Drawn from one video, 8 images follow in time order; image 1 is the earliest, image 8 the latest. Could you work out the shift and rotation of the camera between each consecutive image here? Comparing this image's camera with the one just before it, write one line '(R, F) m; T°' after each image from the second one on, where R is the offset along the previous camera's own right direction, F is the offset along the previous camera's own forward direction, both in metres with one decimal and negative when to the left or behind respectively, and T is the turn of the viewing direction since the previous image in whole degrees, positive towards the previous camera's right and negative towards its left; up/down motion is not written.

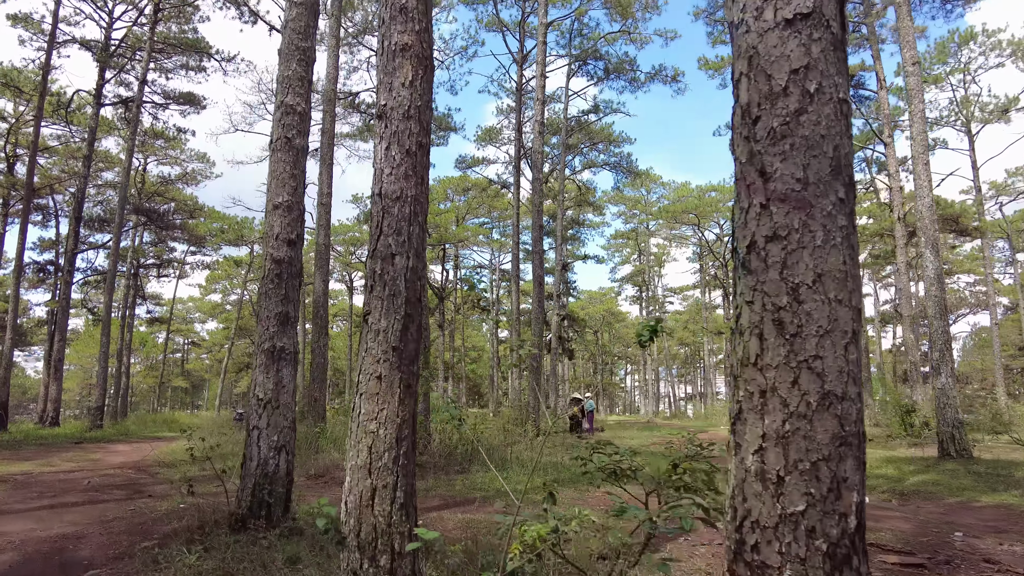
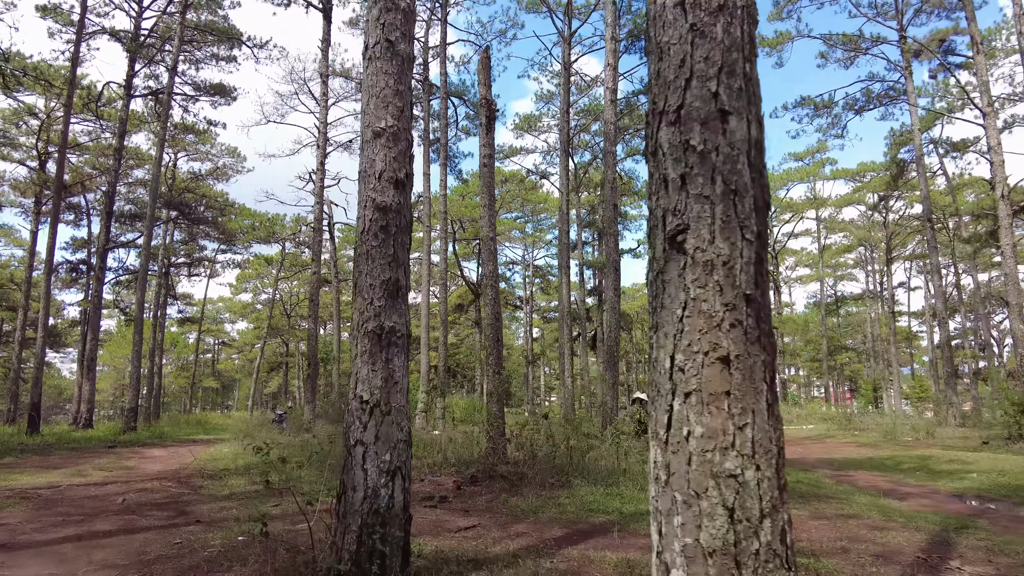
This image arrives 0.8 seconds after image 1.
(-0.9, +1.1) m; -2°
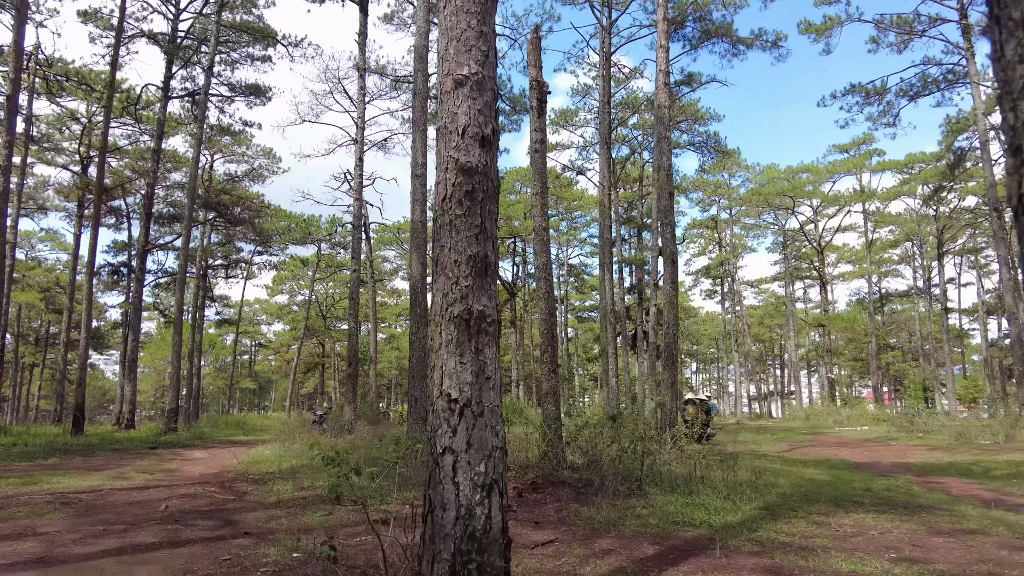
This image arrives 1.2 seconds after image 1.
(-0.4, +0.4) m; -3°
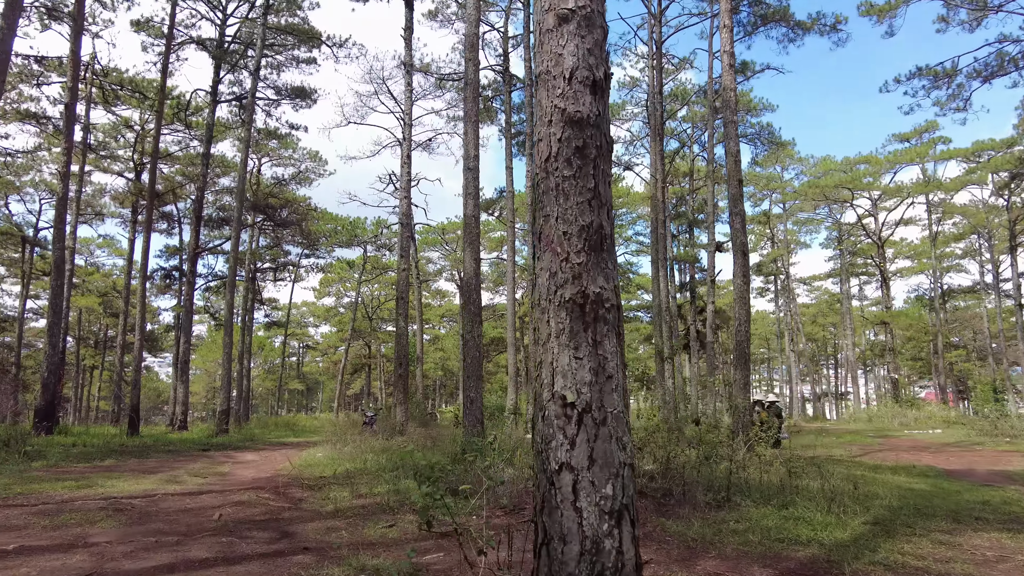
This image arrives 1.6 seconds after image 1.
(-0.3, +0.4) m; -4°
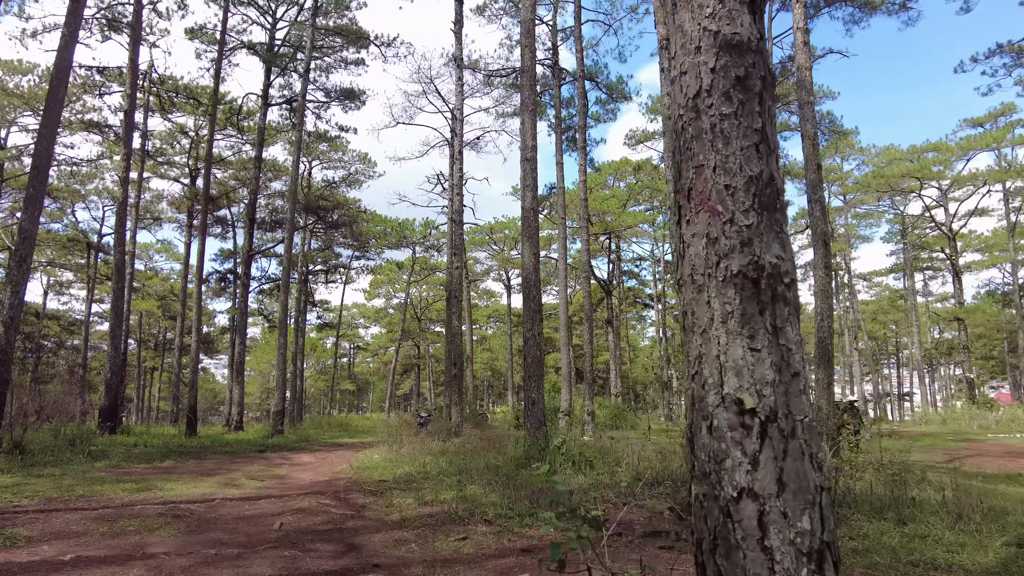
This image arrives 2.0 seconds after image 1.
(-0.3, +0.4) m; -4°
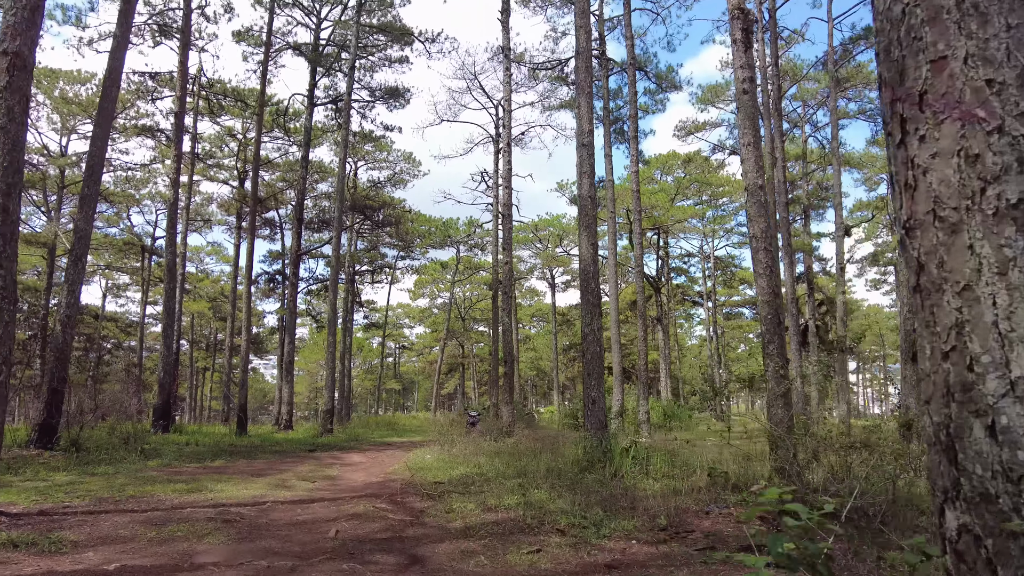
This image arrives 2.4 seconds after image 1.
(-0.2, +0.4) m; -4°
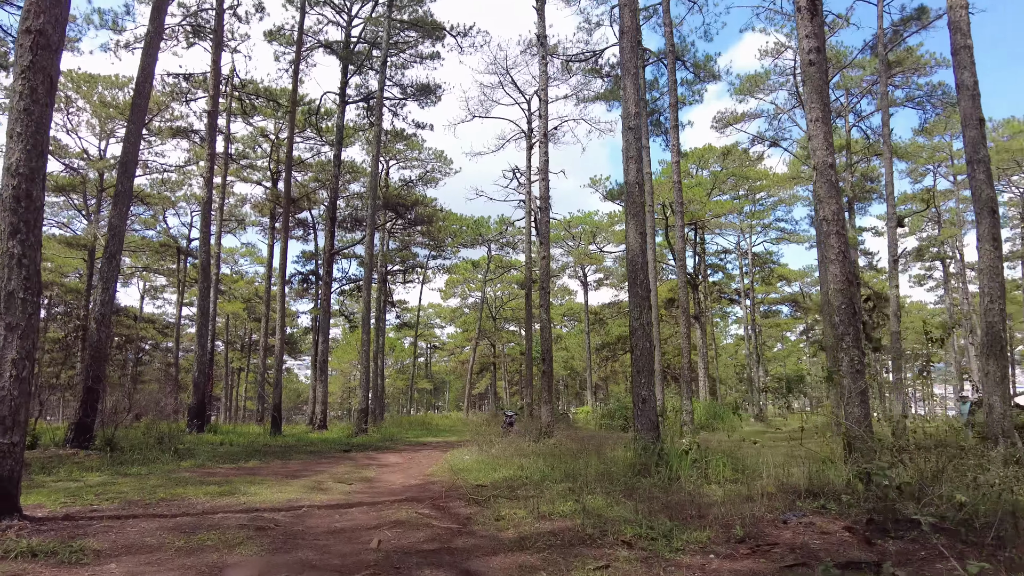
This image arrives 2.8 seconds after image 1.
(-0.2, +0.3) m; -3°
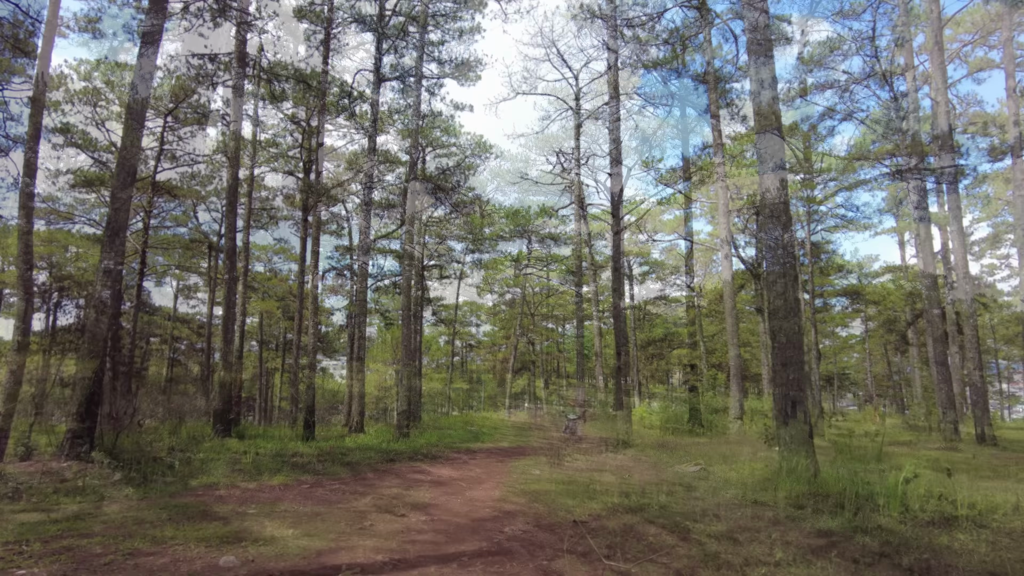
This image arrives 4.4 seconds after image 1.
(-0.5, +1.3) m; -3°
